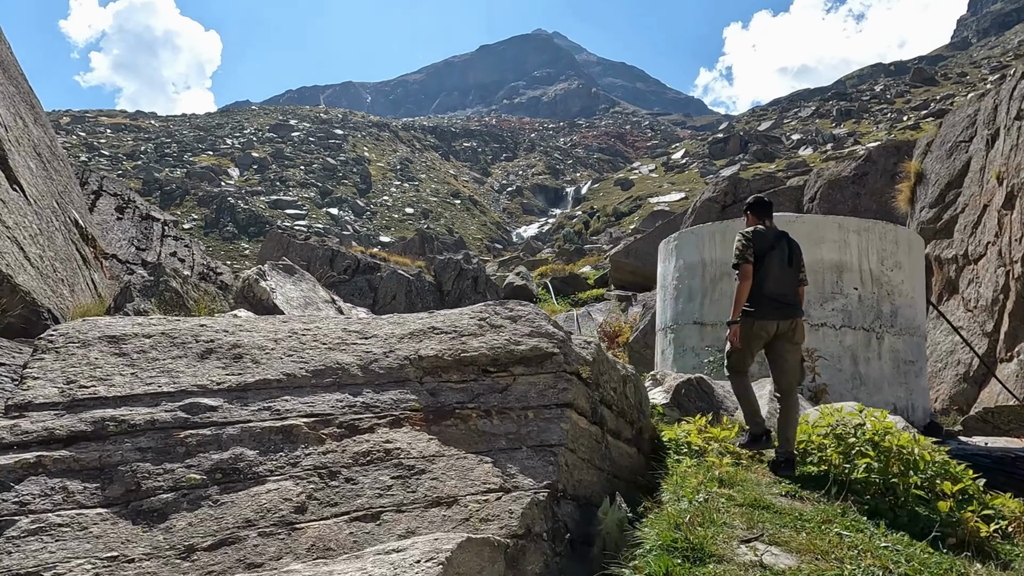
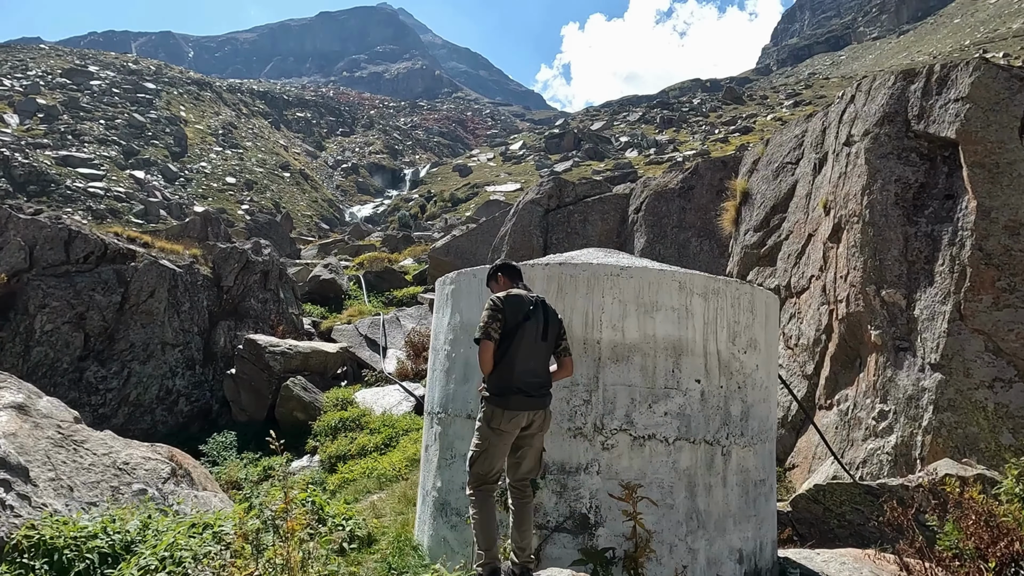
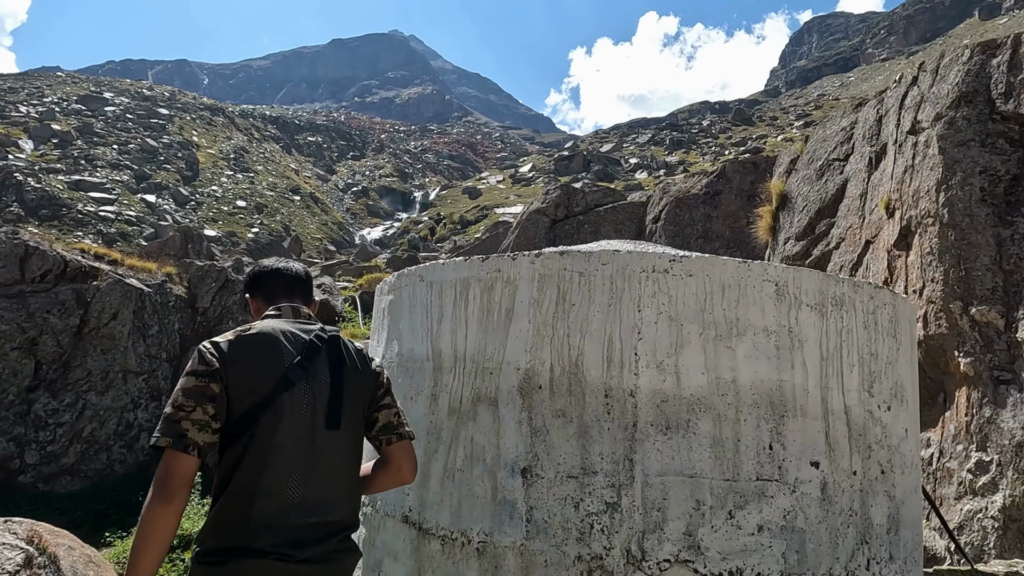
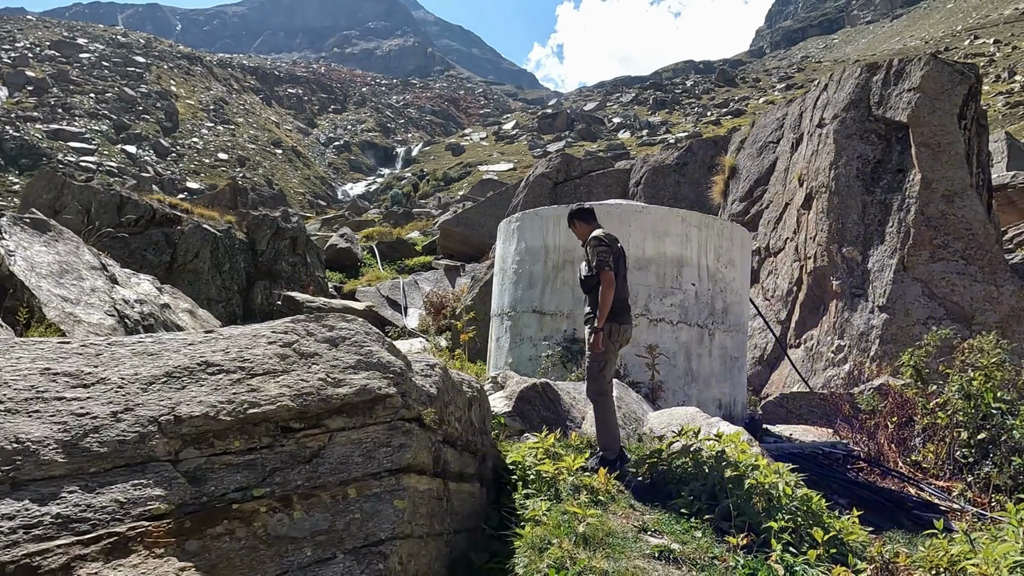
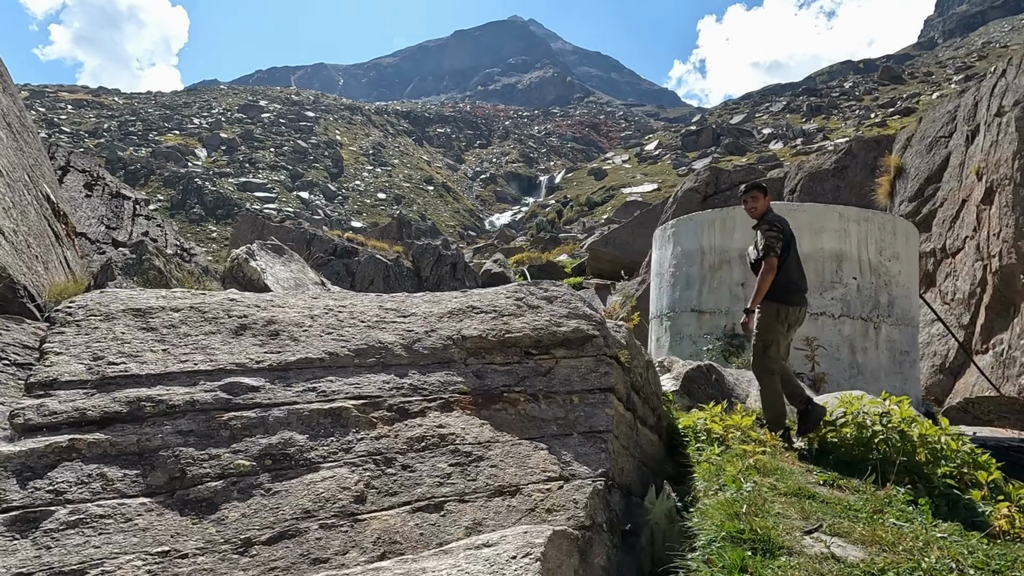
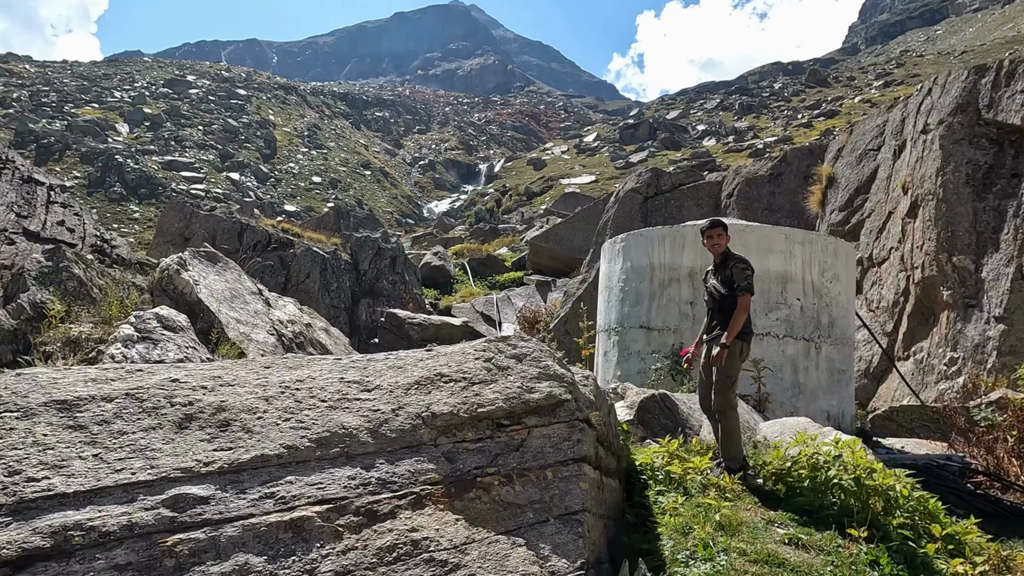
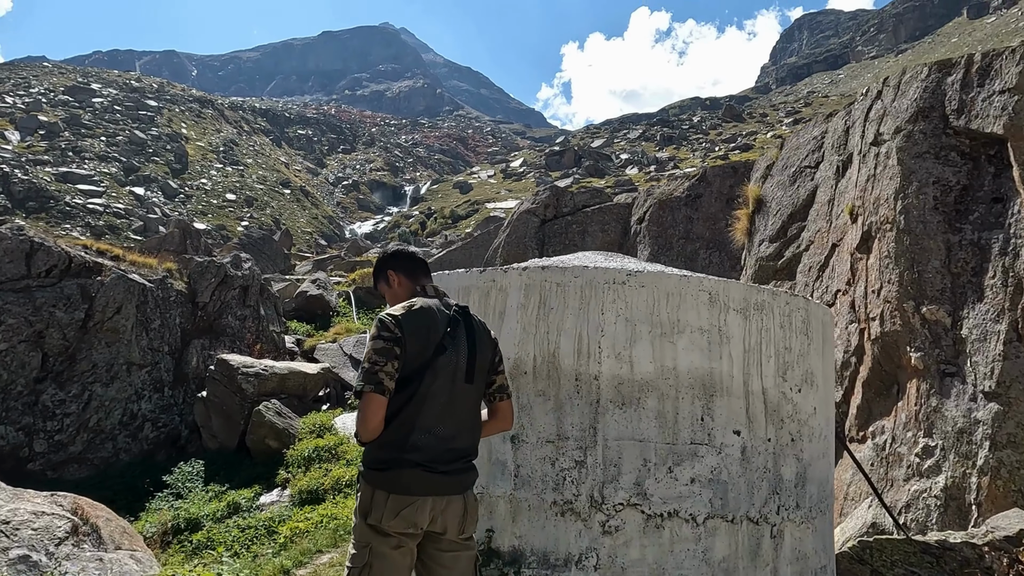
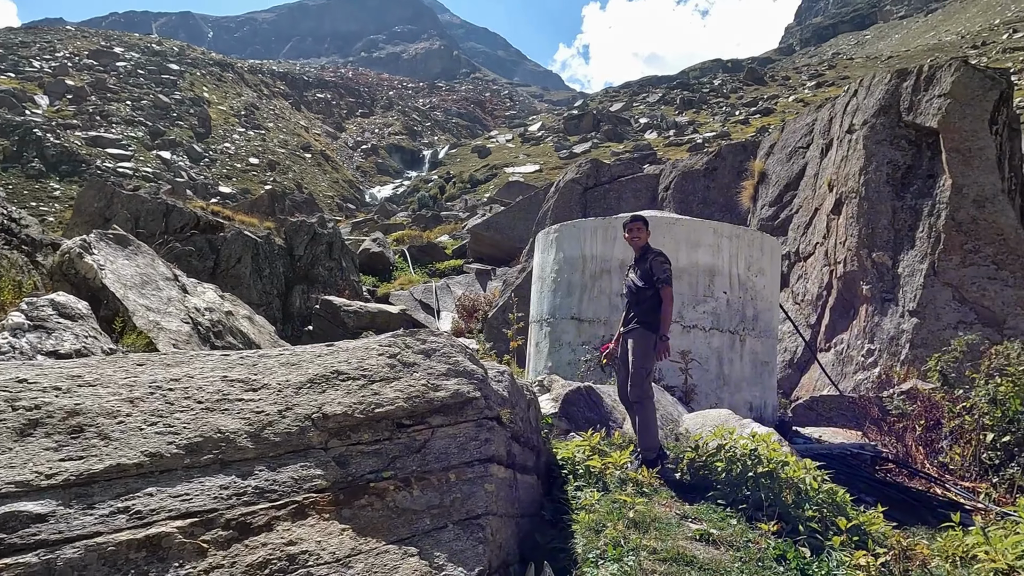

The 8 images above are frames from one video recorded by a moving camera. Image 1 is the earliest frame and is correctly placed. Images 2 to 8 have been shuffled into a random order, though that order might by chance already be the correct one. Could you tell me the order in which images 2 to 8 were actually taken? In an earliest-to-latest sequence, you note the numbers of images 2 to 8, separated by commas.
5, 6, 8, 4, 2, 7, 3
